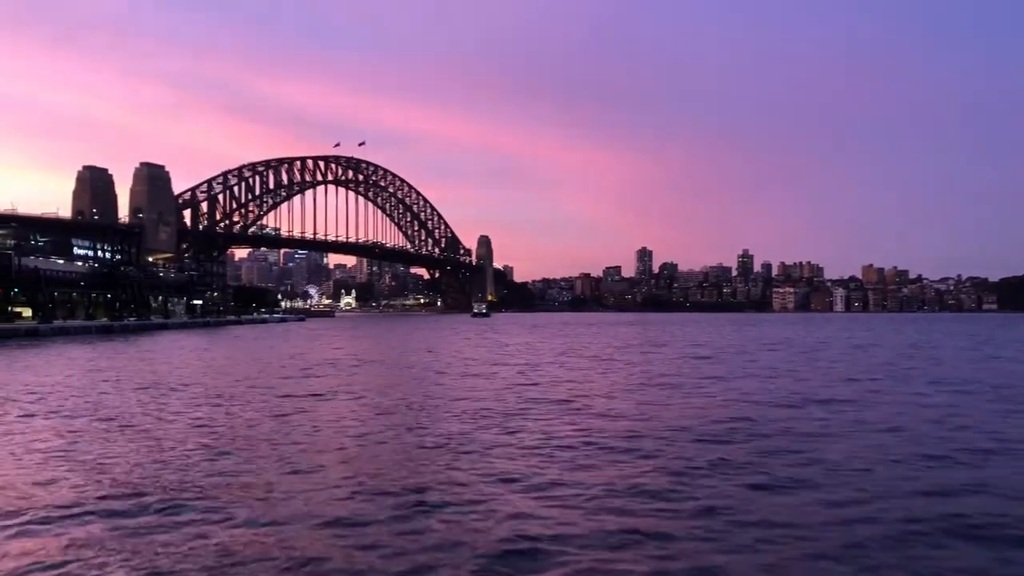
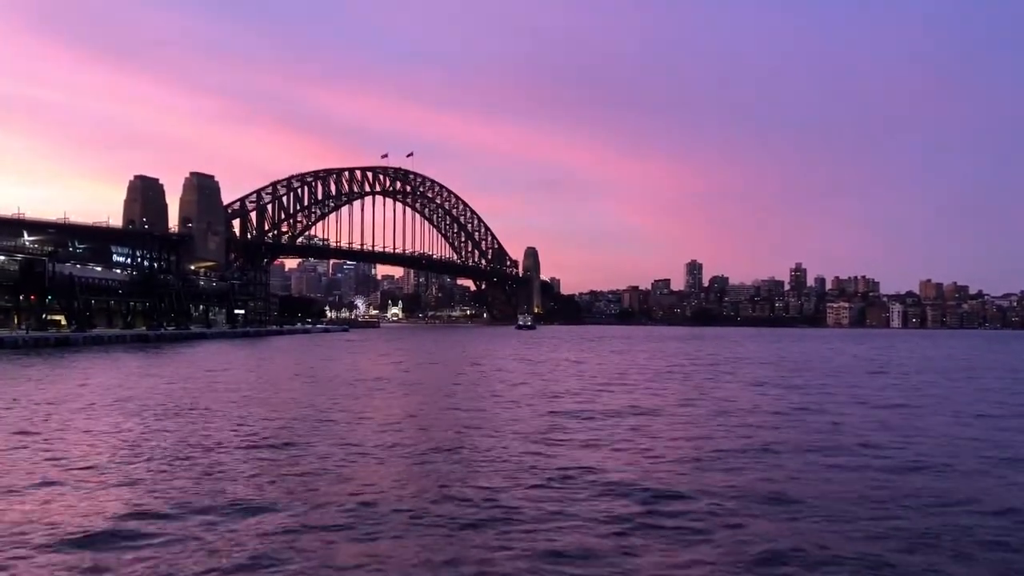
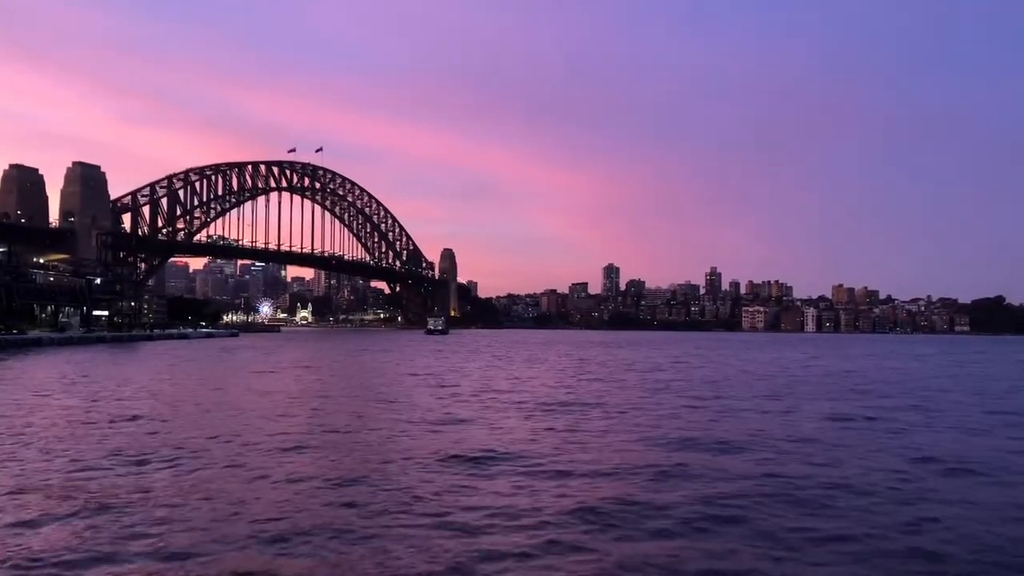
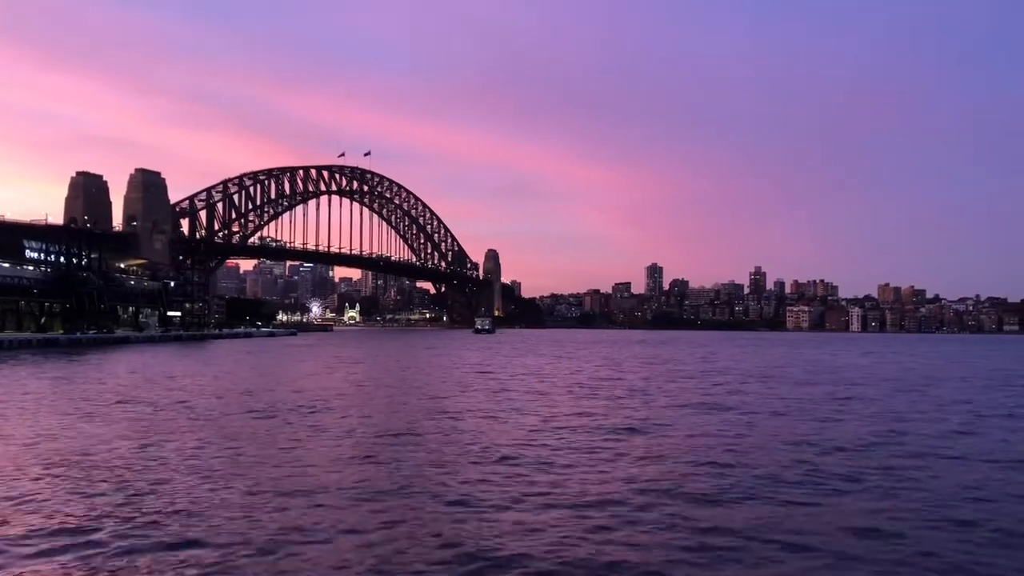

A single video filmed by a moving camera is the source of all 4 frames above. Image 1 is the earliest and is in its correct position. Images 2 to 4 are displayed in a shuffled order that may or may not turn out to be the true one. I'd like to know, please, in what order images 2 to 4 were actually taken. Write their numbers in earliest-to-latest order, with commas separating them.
2, 4, 3
